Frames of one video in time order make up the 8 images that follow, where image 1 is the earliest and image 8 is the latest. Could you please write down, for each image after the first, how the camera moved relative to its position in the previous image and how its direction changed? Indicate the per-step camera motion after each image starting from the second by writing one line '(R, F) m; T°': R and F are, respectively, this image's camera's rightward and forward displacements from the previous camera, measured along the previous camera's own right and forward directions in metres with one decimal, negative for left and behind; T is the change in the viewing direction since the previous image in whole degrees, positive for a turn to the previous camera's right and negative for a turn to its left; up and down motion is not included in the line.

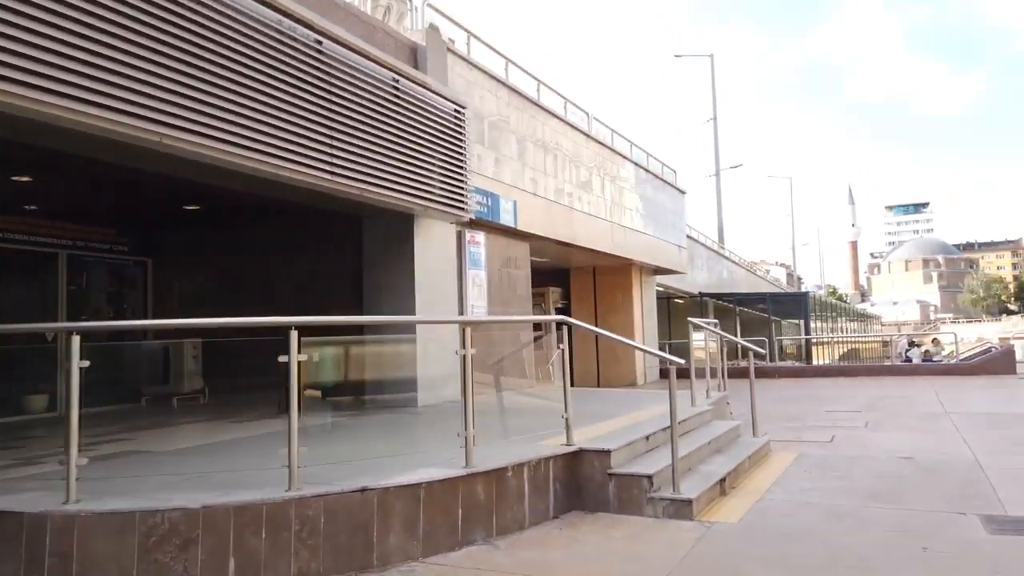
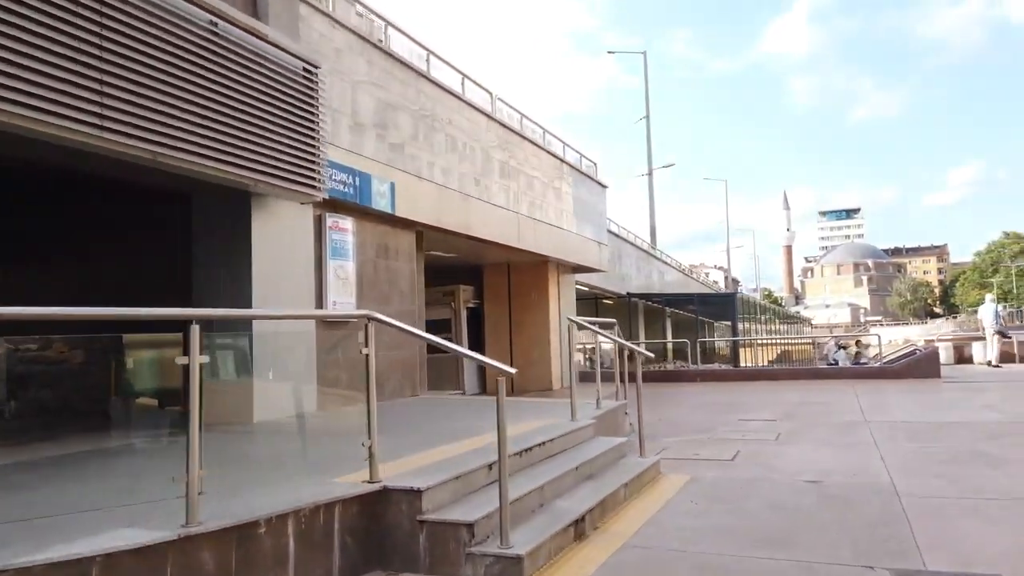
(+1.0, +1.4) m; +4°
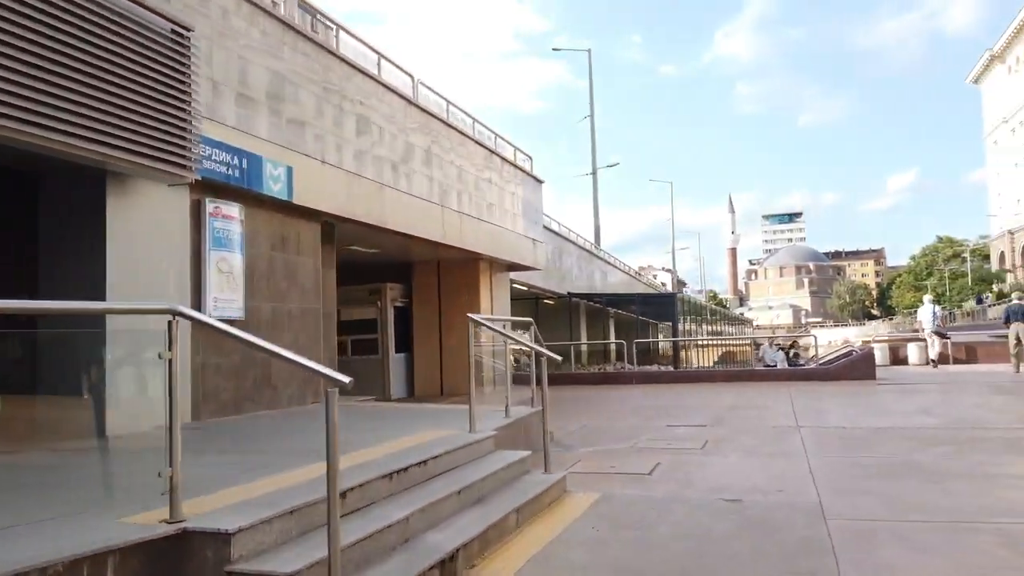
(+0.5, +0.9) m; +4°
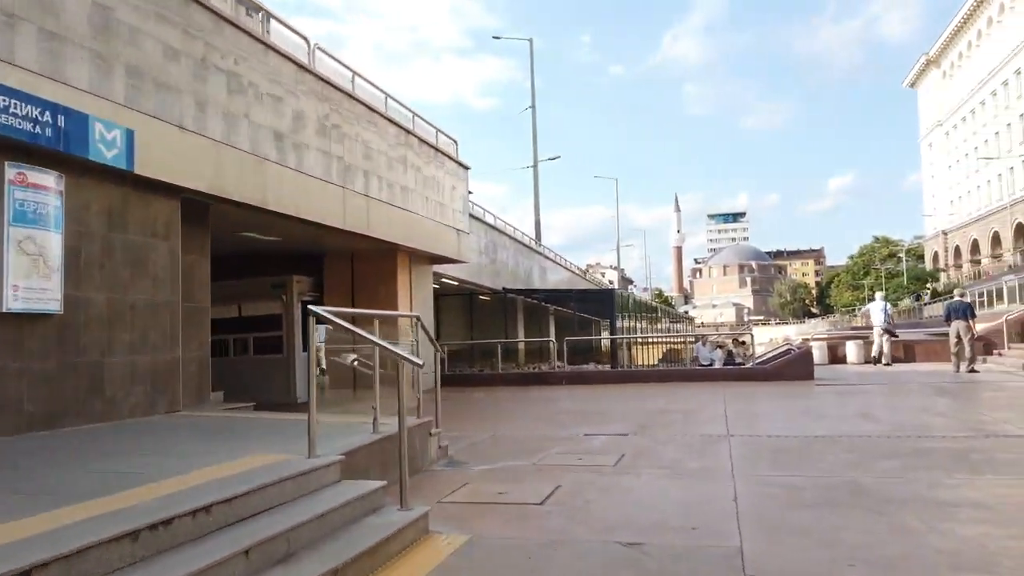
(+0.7, +1.4) m; +4°
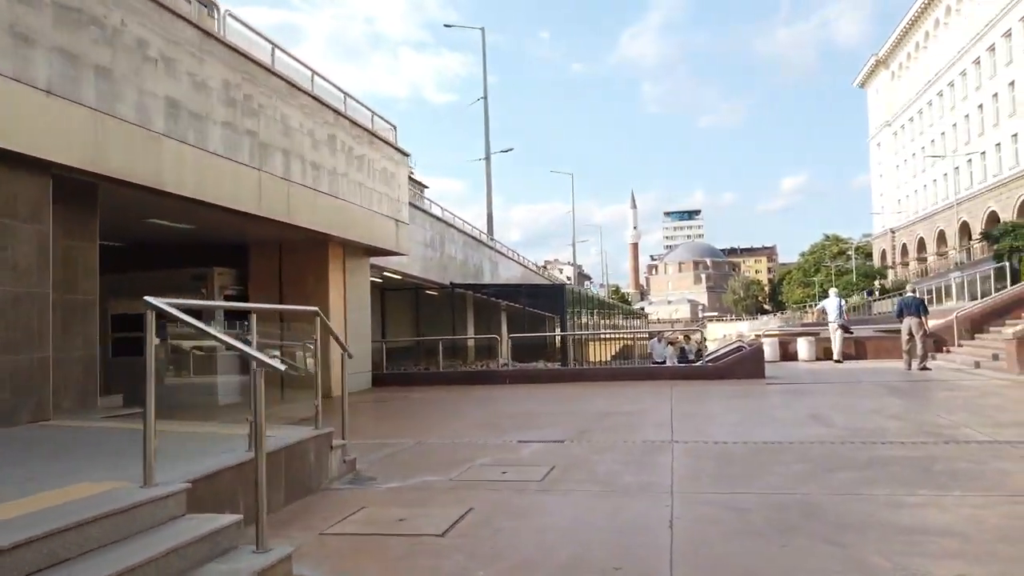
(+0.4, +0.9) m; +3°
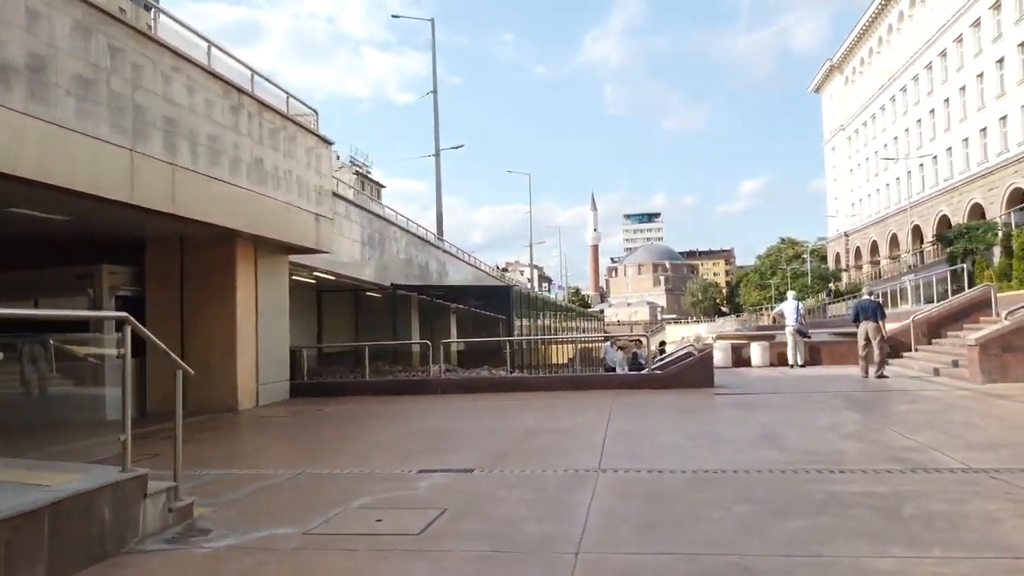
(+0.6, +1.4) m; +3°
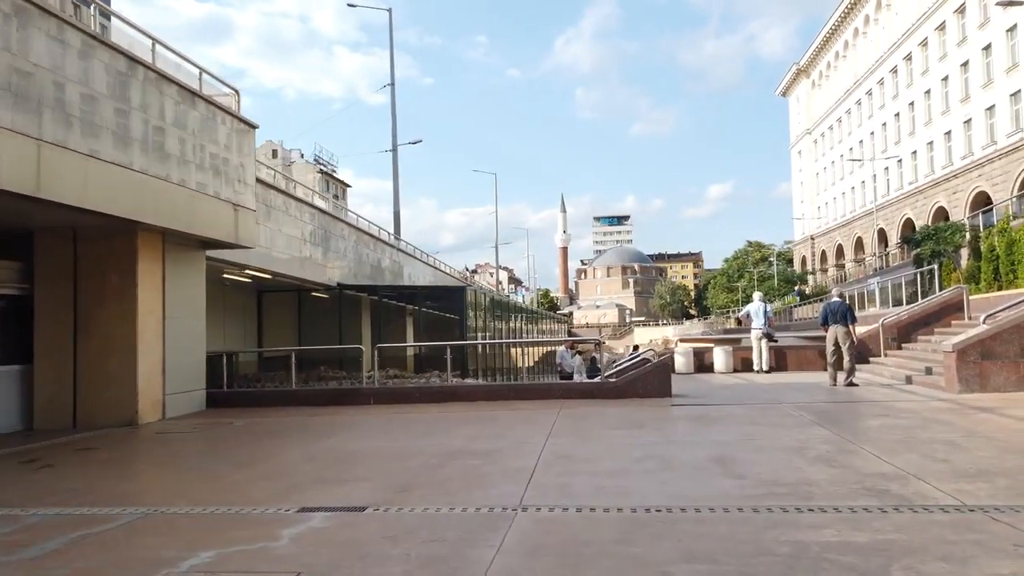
(+0.6, +1.4) m; +2°
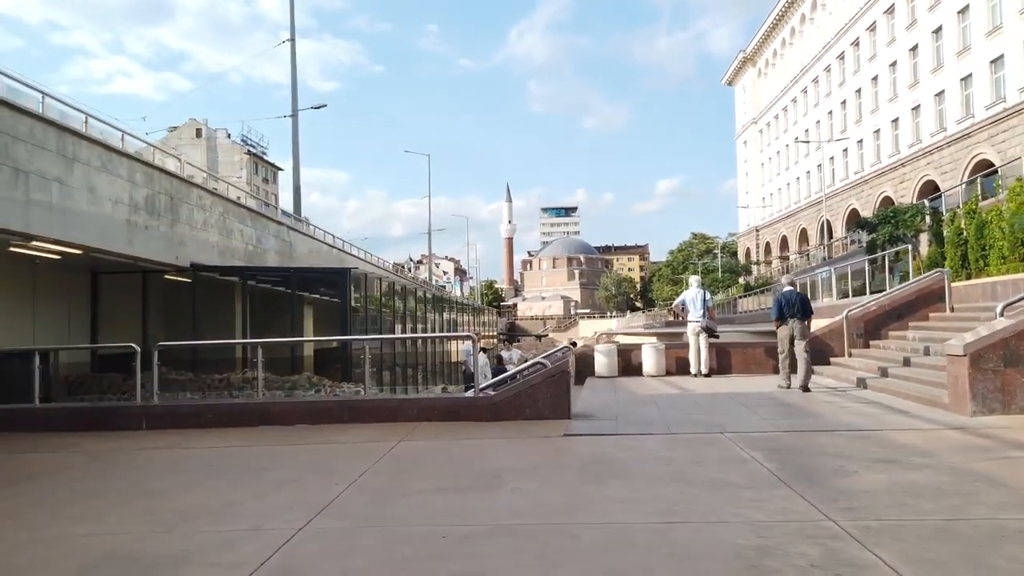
(+1.5, +4.1) m; +4°
